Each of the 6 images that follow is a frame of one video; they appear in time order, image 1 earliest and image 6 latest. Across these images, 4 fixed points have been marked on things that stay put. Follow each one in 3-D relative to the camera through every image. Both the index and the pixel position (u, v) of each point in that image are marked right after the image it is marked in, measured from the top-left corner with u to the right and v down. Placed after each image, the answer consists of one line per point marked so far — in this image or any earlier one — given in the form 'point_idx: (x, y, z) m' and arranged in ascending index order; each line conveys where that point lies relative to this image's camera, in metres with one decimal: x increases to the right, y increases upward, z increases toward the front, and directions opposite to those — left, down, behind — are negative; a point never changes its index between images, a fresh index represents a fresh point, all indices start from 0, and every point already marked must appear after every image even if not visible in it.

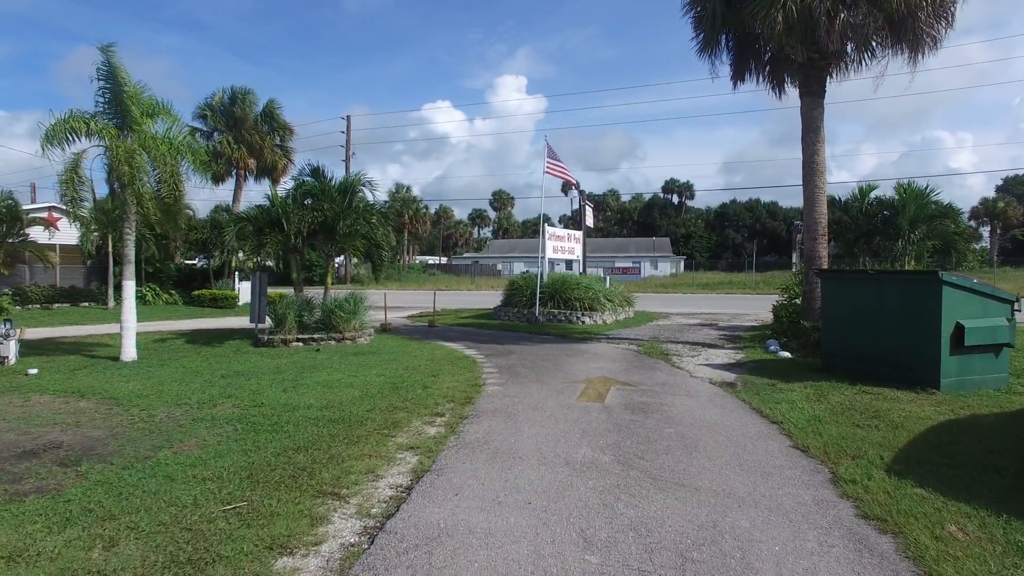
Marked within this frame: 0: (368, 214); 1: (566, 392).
0: (-3.6, +1.8, +16.3) m
1: (+0.8, -1.5, +9.7) m
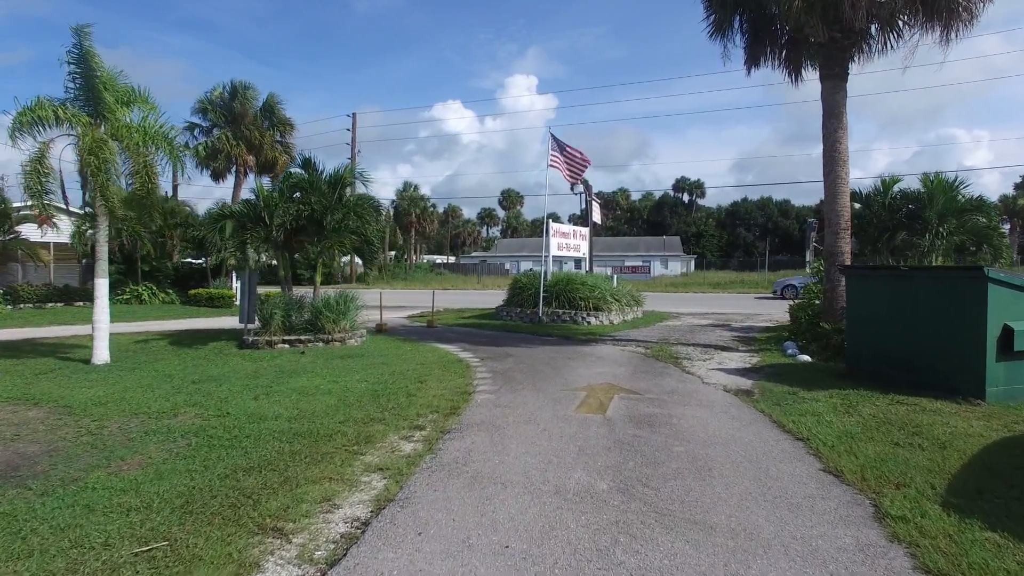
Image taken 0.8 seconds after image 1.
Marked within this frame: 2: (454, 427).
0: (-3.6, +1.8, +15.4) m
1: (+0.7, -1.5, +8.8) m
2: (-0.7, -1.6, +7.5) m
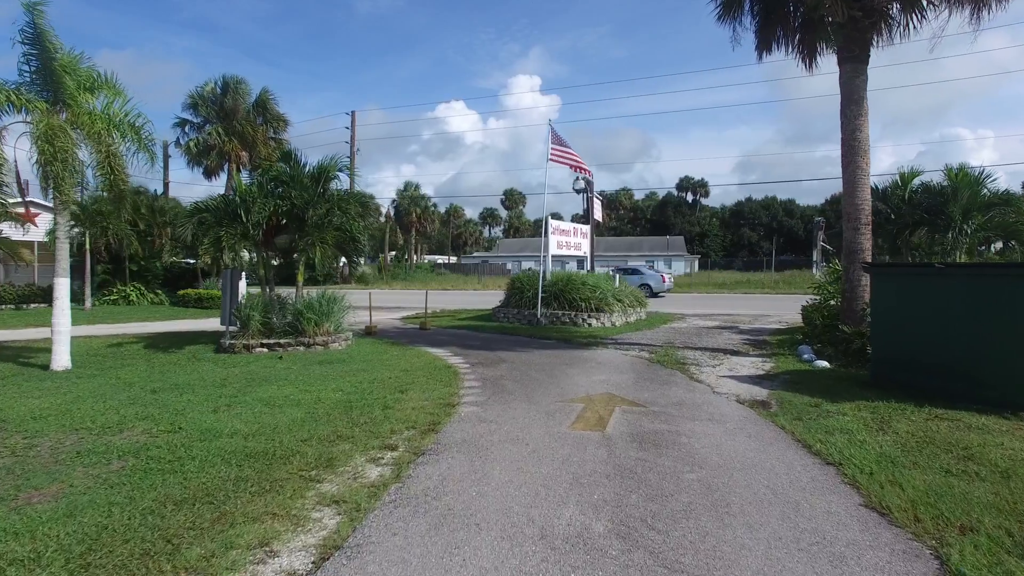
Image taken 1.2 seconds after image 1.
0: (-3.7, +1.8, +14.5) m
1: (+0.5, -1.5, +7.8) m
2: (-0.8, -1.6, +6.5) m
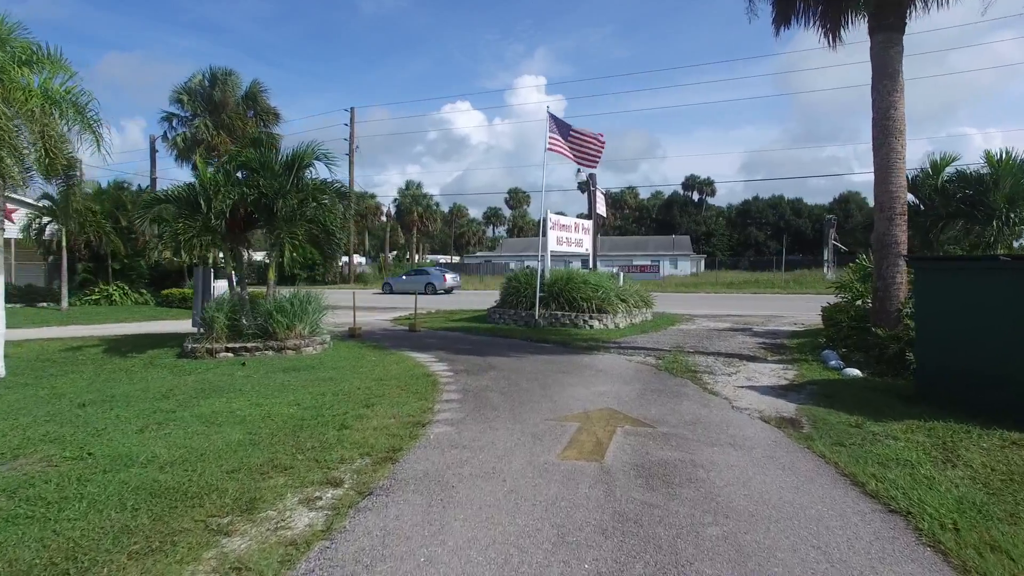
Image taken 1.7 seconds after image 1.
0: (-3.8, +1.9, +13.1) m
1: (+0.3, -1.5, +6.4) m
2: (-1.0, -1.5, +5.2) m
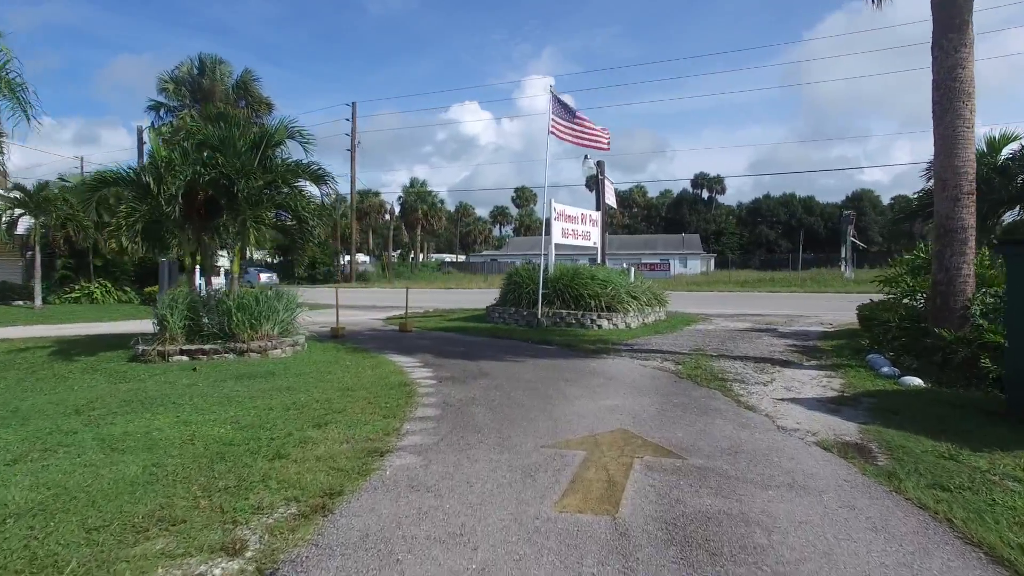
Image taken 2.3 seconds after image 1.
0: (-3.9, +2.0, +11.6) m
1: (+0.2, -1.4, +4.8) m
2: (-1.2, -1.4, +3.6) m
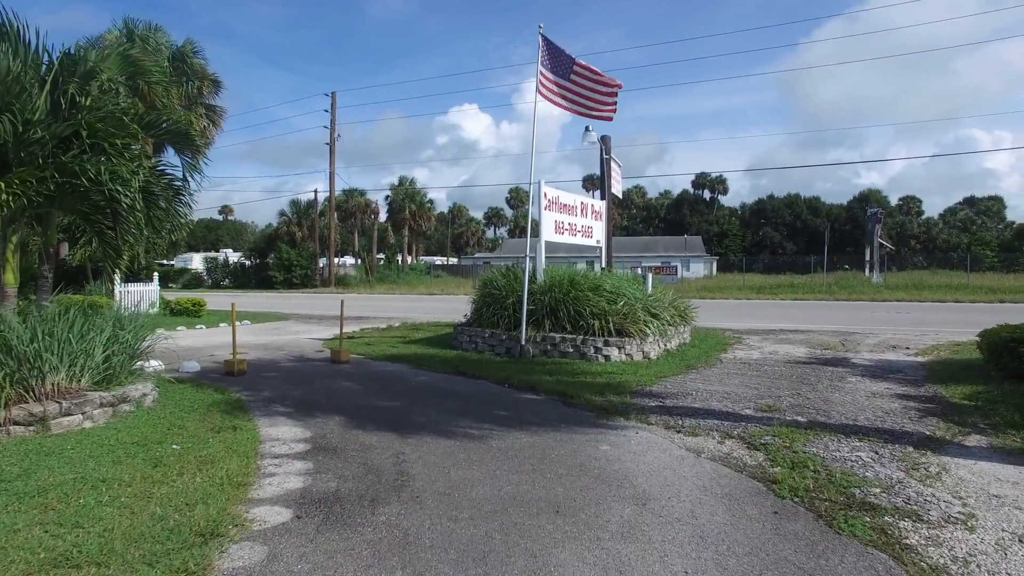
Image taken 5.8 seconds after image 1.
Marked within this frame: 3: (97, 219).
0: (-4.3, +1.7, +7.0) m
1: (-0.2, -1.6, +0.3) m
2: (-1.6, -1.7, -1.0) m
3: (-4.5, +0.7, +7.5) m
